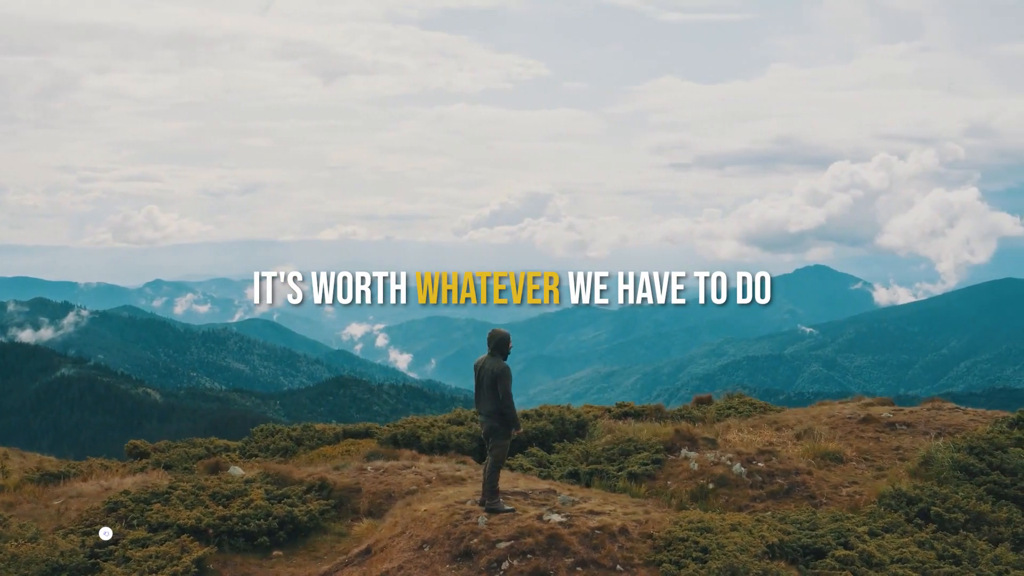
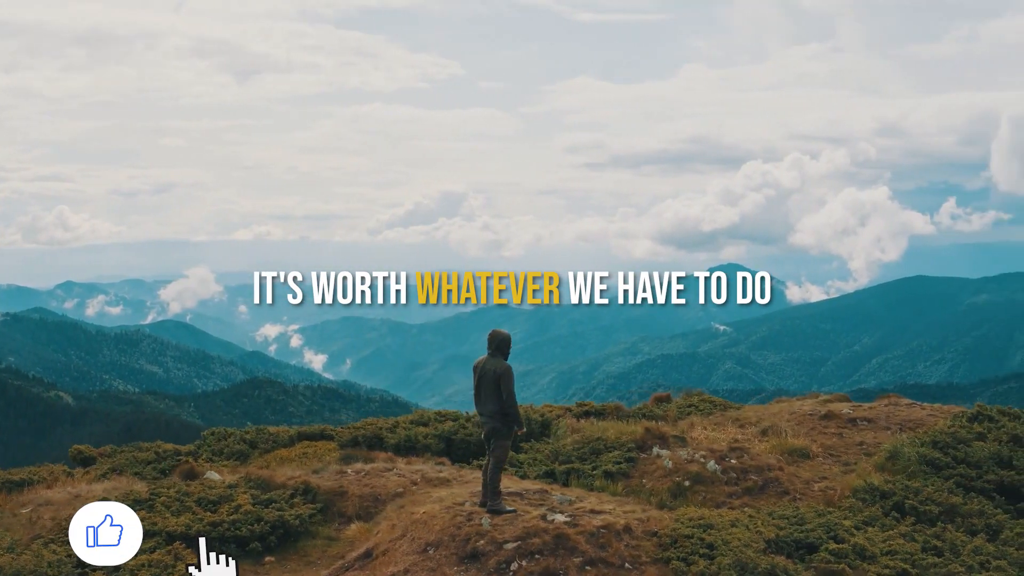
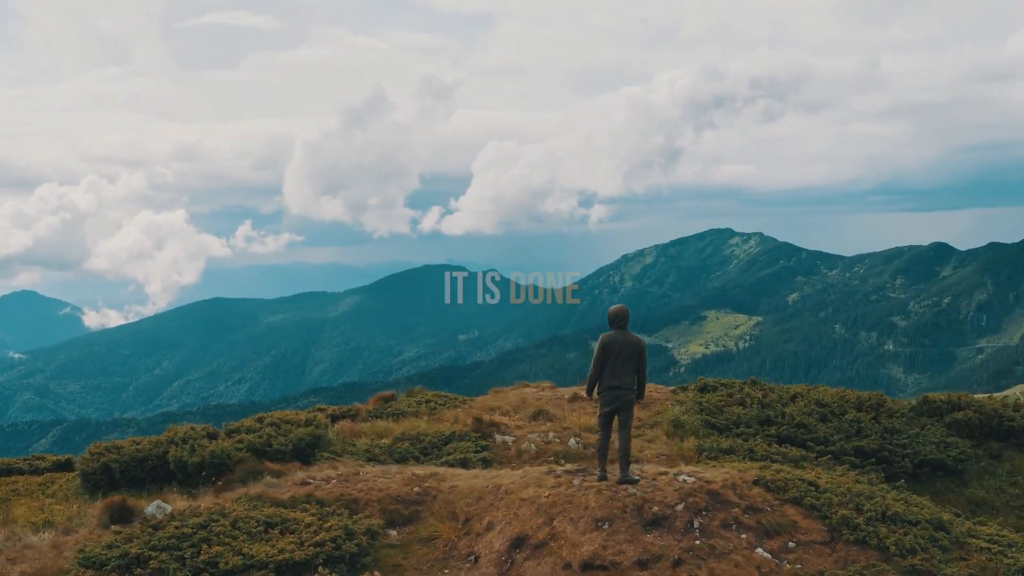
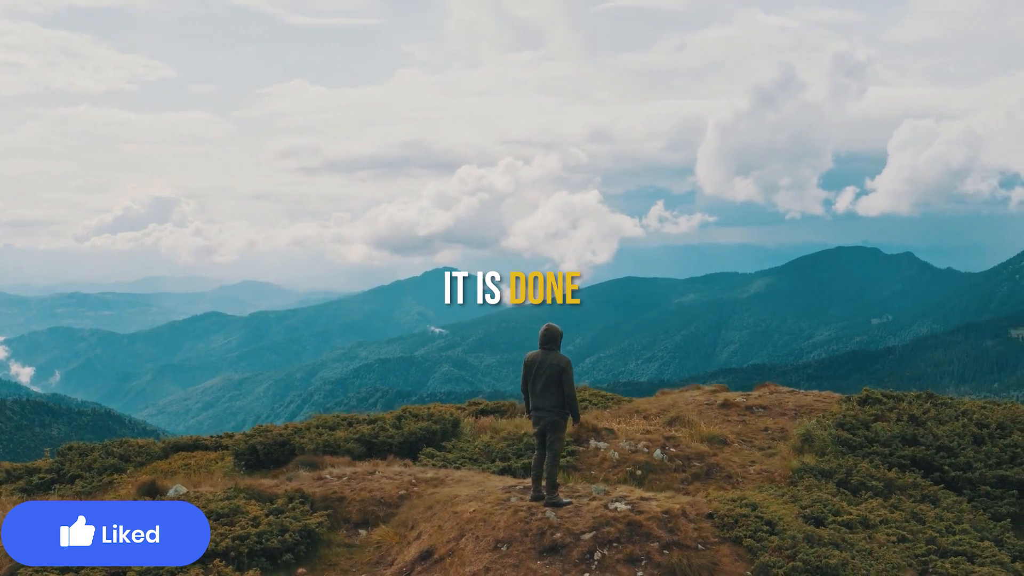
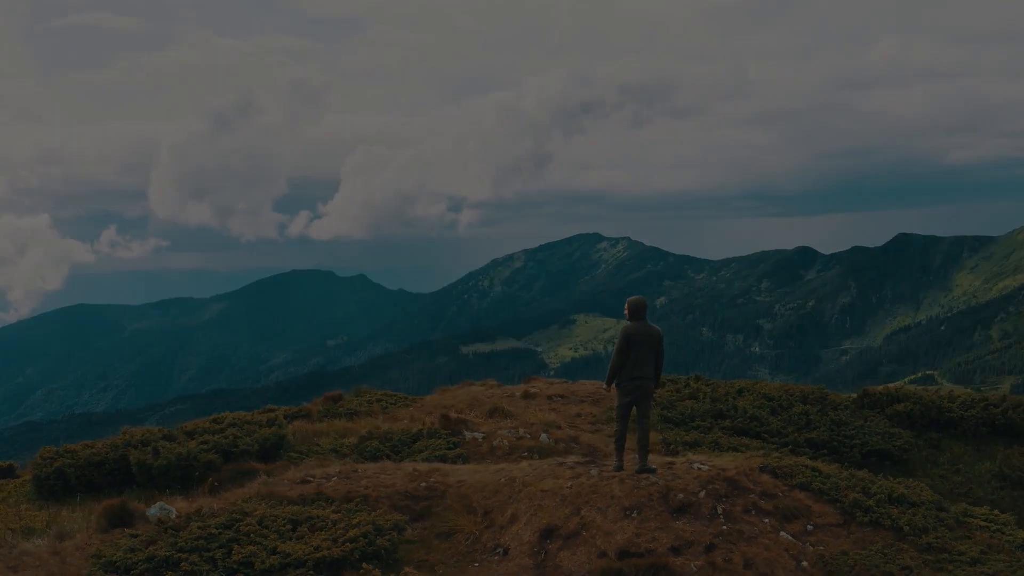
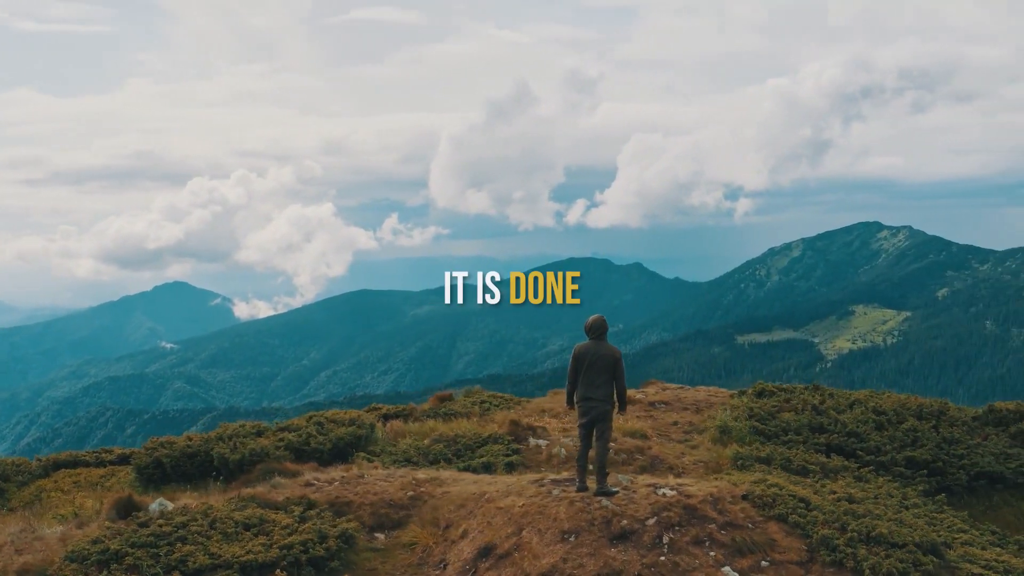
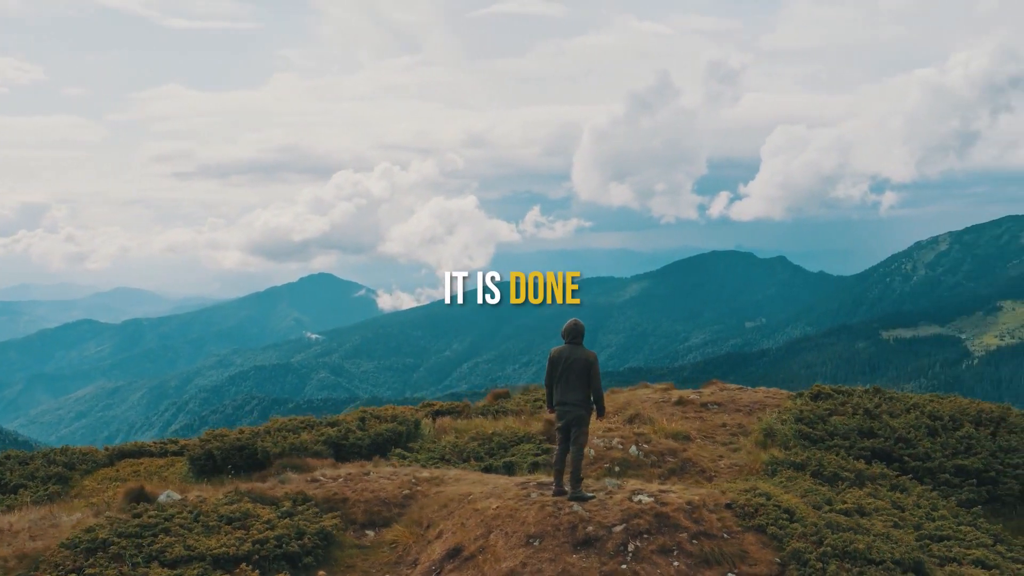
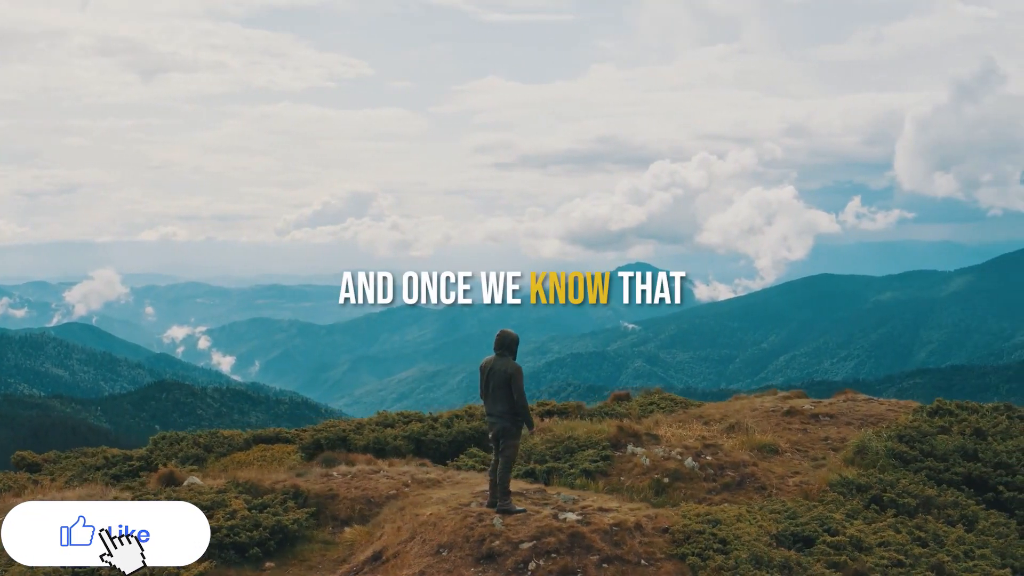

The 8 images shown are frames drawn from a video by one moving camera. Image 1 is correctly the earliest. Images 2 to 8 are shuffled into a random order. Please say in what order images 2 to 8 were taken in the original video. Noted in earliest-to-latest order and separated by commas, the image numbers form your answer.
2, 8, 4, 7, 6, 3, 5
